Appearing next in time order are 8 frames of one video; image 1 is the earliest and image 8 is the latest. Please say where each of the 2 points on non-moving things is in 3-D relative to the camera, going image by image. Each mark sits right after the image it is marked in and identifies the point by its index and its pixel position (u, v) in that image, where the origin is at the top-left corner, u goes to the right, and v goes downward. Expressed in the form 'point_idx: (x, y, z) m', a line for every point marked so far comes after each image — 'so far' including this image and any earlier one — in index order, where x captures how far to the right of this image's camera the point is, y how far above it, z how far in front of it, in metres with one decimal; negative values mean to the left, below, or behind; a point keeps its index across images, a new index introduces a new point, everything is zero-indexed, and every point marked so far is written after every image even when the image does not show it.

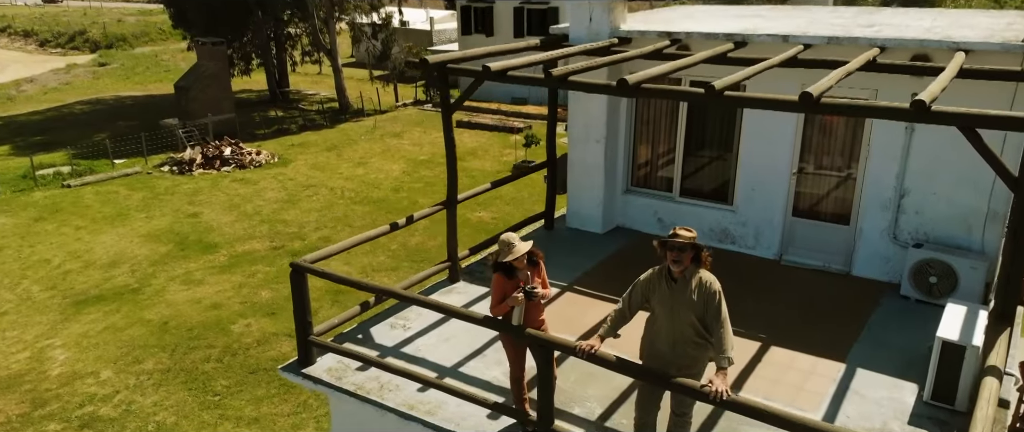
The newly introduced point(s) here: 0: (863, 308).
0: (+3.5, -0.9, +8.2) m
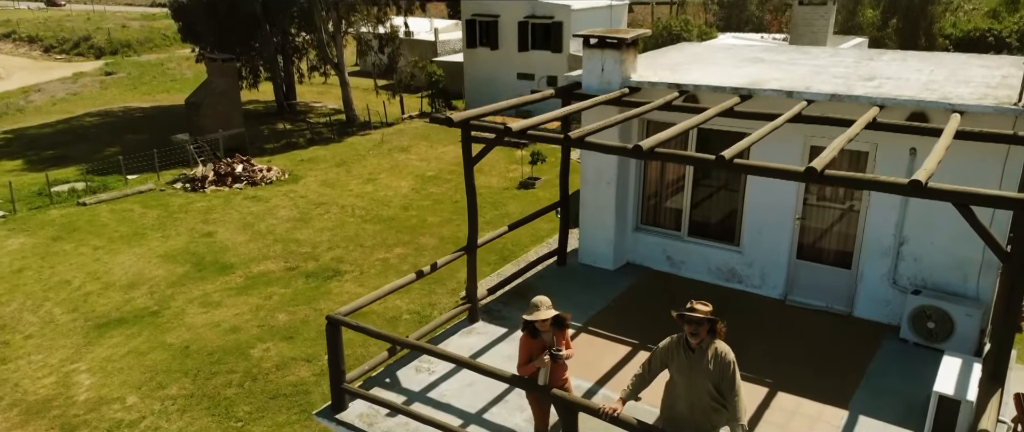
0: (+3.7, -1.4, +8.6) m
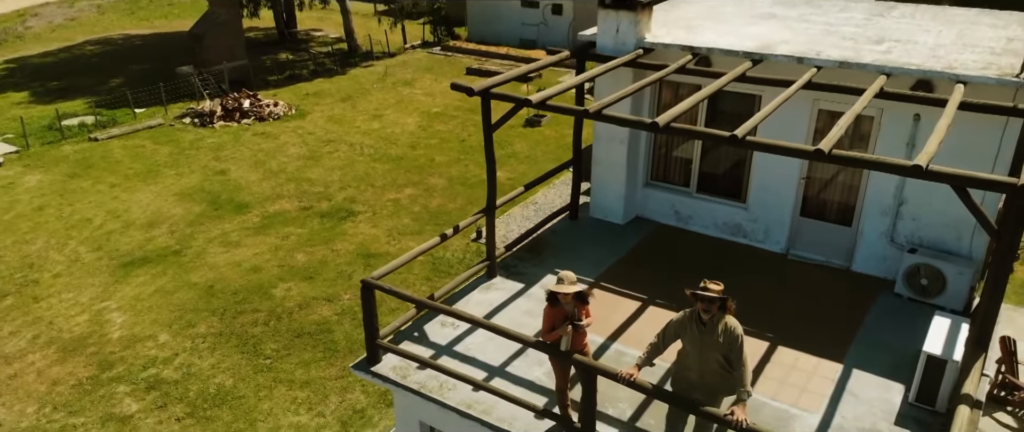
0: (+3.9, -1.0, +9.2) m
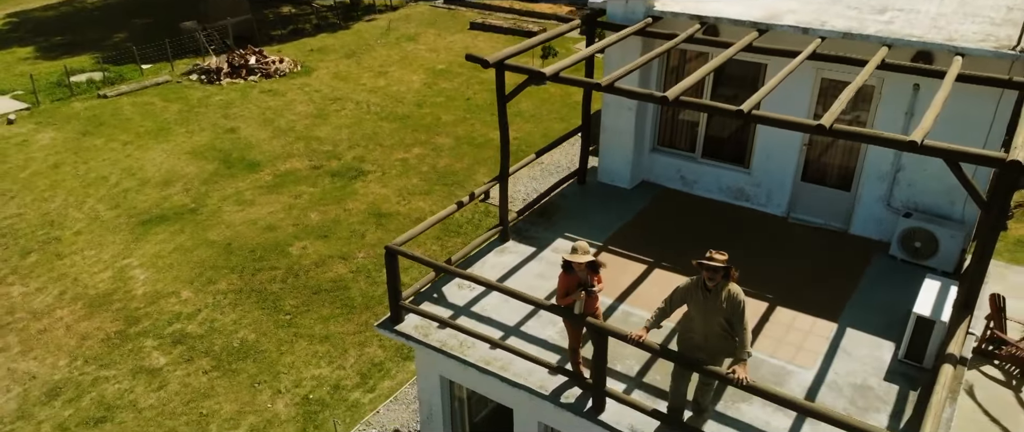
0: (+4.1, -0.6, +9.7) m
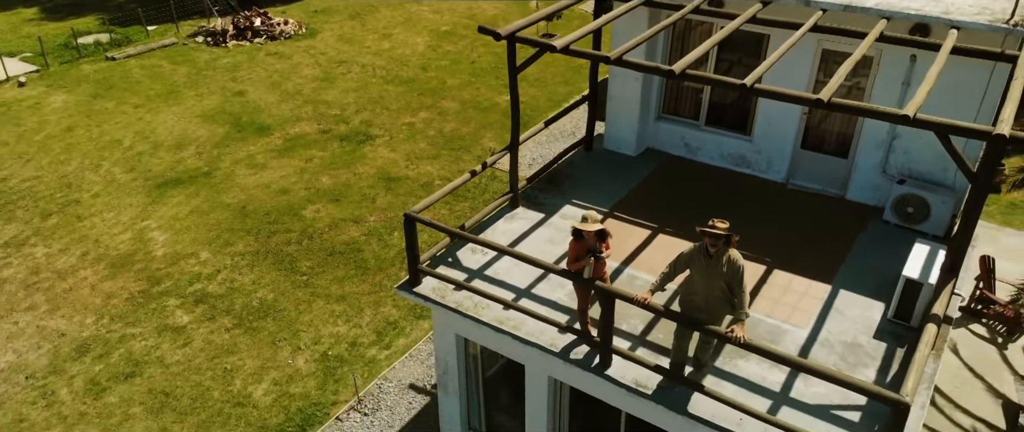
0: (+4.2, -0.2, +10.2) m
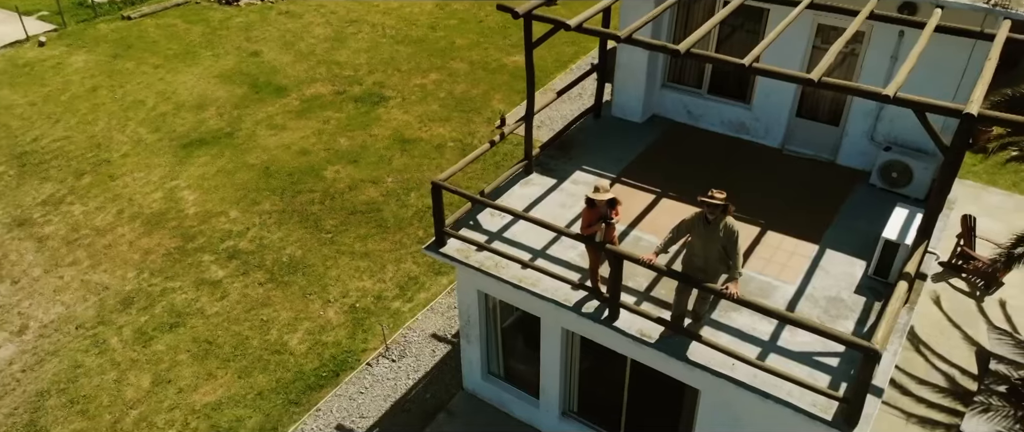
0: (+4.4, +0.3, +11.0) m
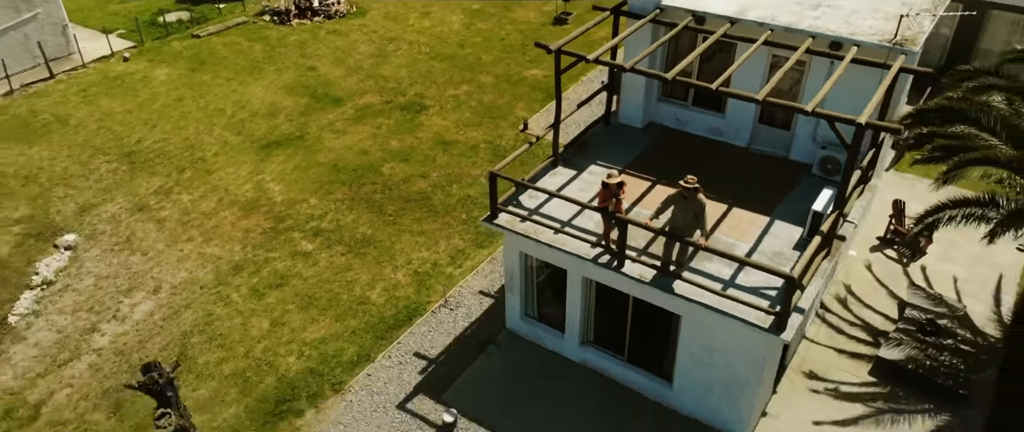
0: (+5.0, +0.6, +14.6) m
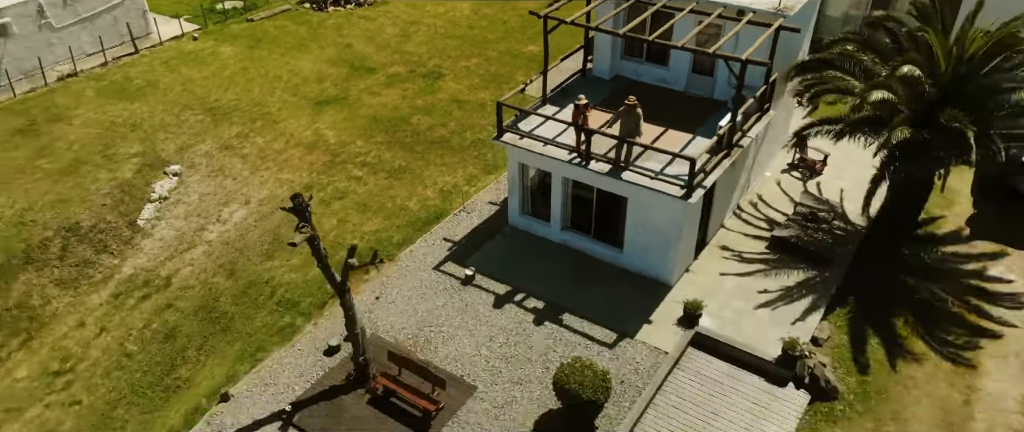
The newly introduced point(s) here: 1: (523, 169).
0: (+5.0, +2.5, +20.2) m
1: (+0.3, +1.1, +19.3) m
